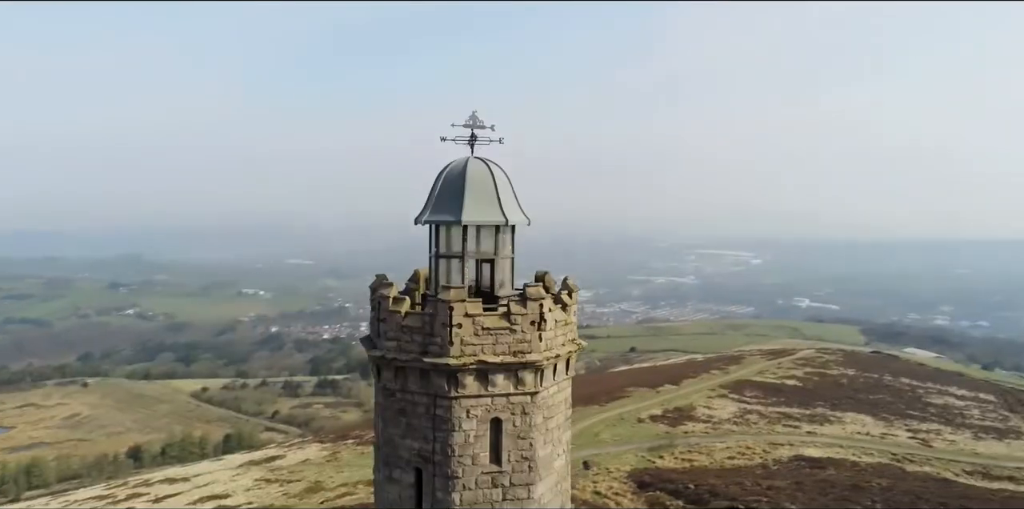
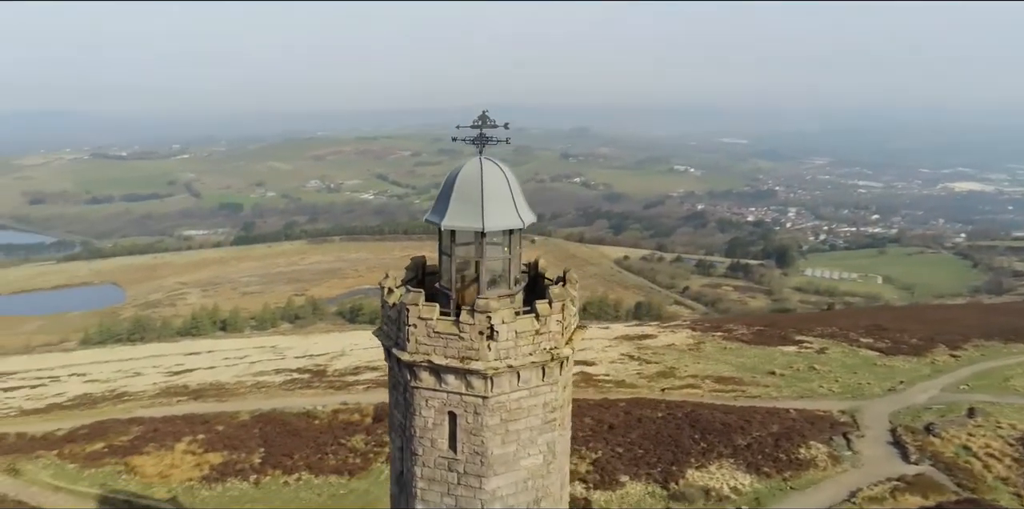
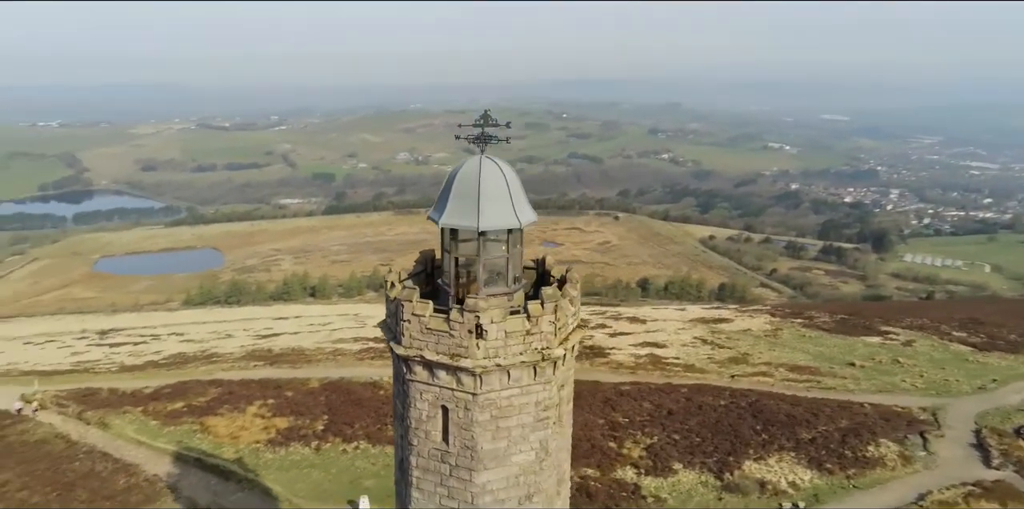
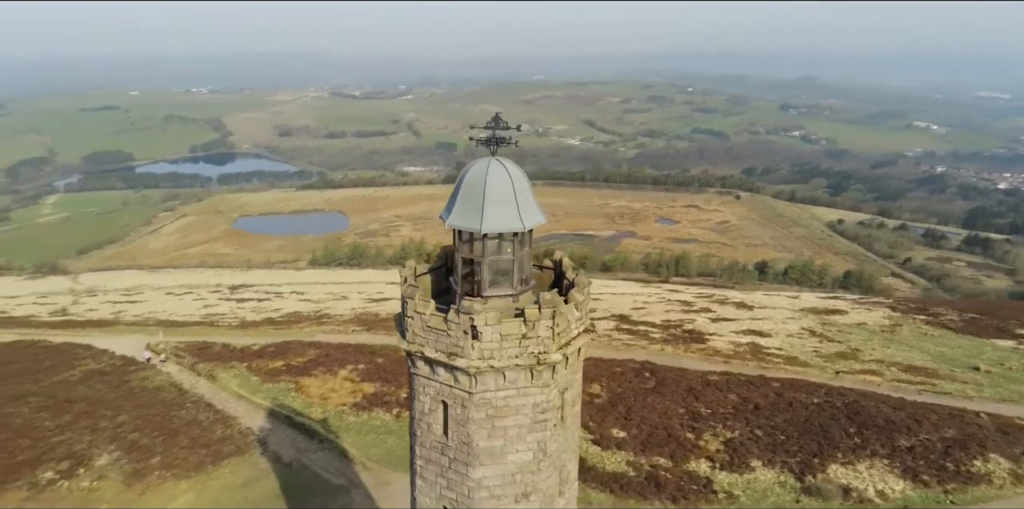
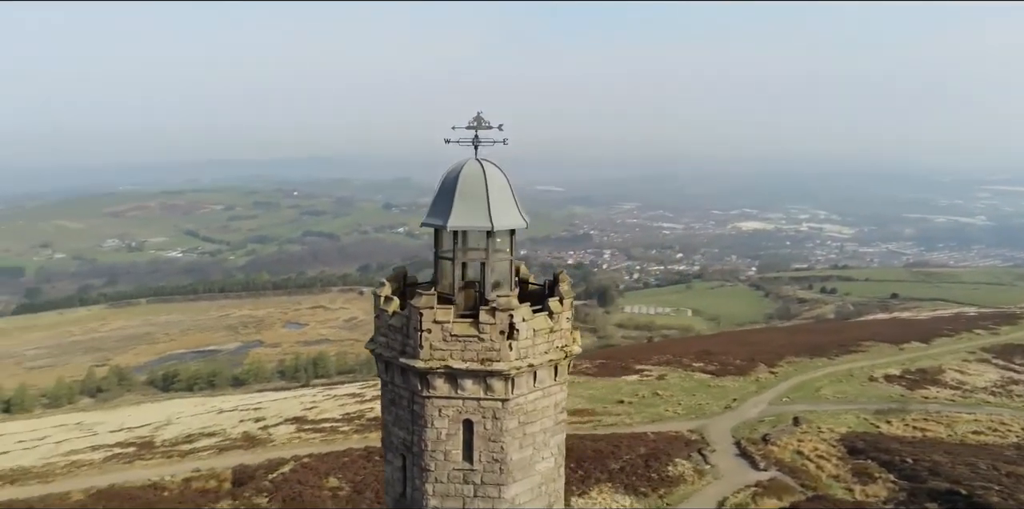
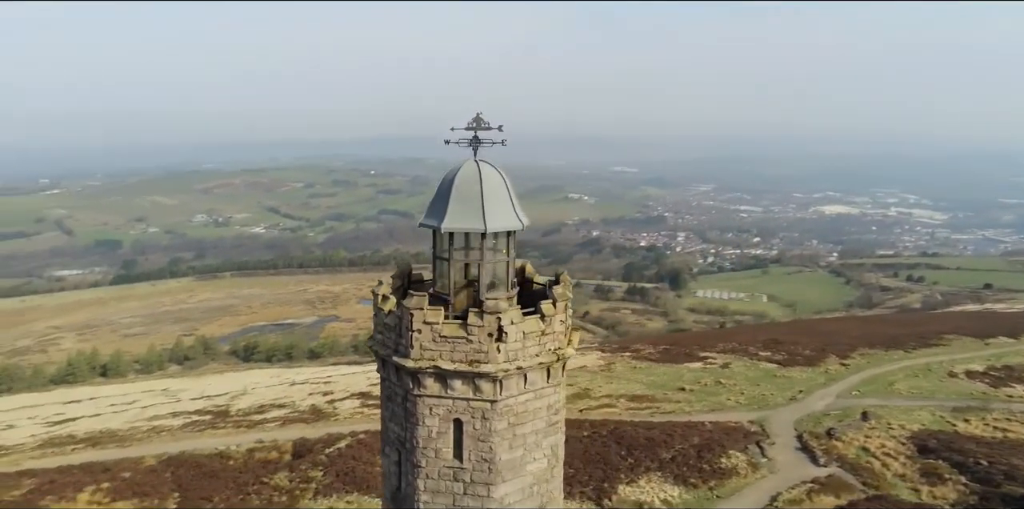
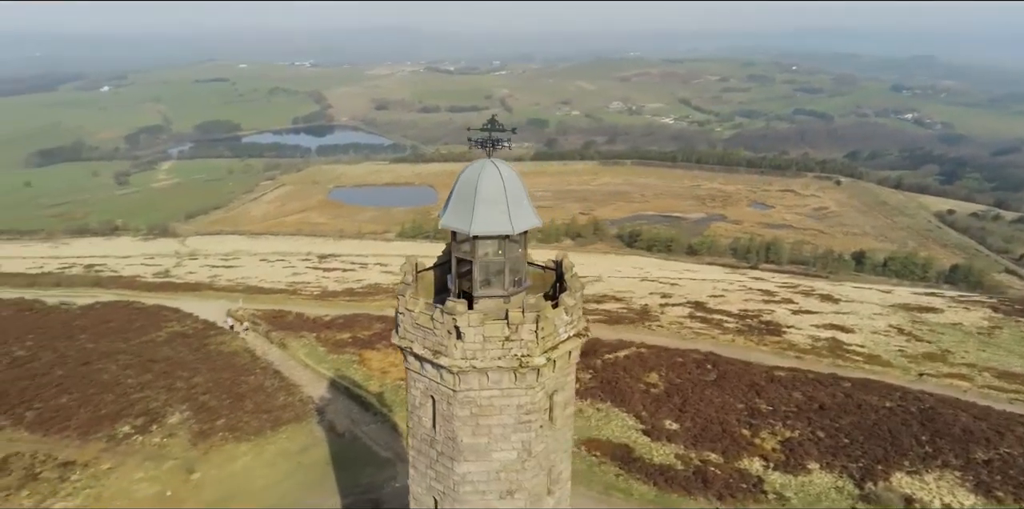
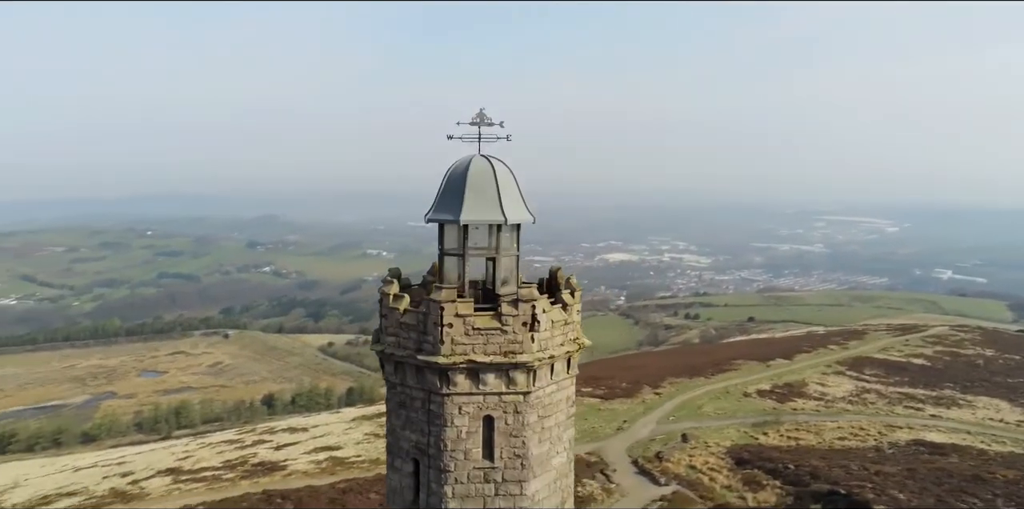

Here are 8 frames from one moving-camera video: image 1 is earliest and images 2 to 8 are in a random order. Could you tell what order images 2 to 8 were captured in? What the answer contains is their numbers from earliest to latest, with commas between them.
8, 5, 6, 2, 3, 4, 7
